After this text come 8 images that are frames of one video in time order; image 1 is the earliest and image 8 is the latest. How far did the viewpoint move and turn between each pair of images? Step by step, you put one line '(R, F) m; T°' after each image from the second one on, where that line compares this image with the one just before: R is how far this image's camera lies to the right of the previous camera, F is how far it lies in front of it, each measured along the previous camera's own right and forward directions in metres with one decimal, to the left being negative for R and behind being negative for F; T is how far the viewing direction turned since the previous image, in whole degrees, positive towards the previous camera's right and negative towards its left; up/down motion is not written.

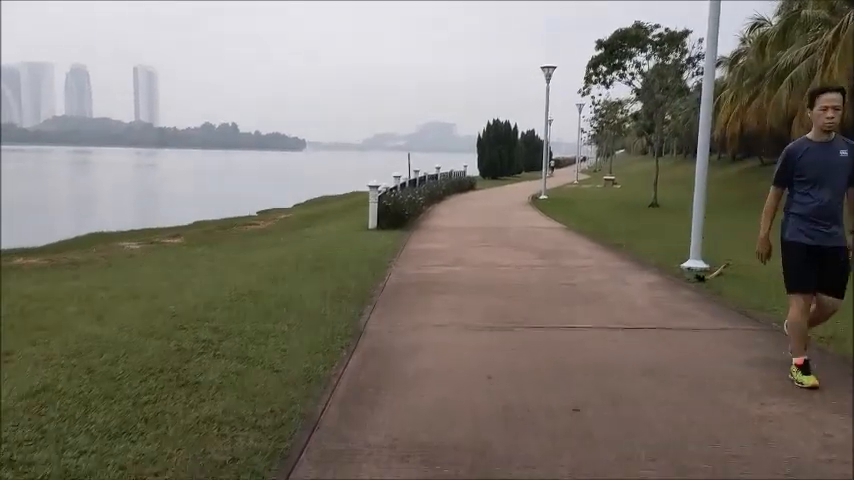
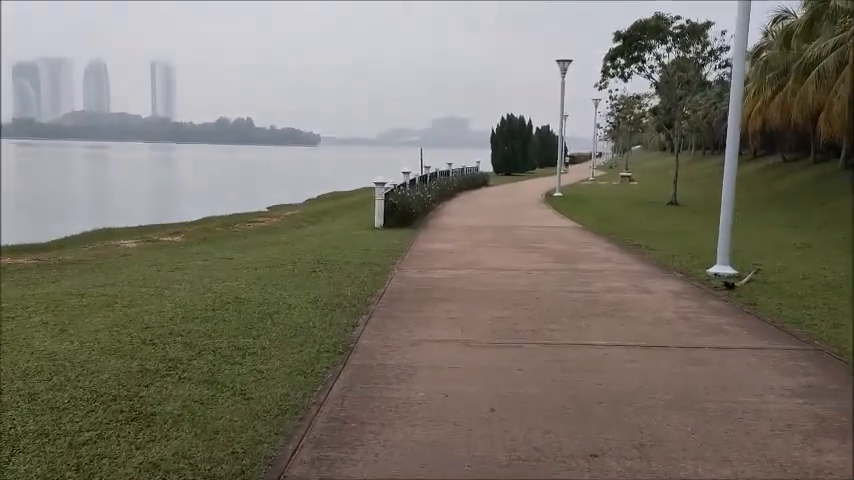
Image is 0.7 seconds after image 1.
(+0.1, +0.7) m; -1°
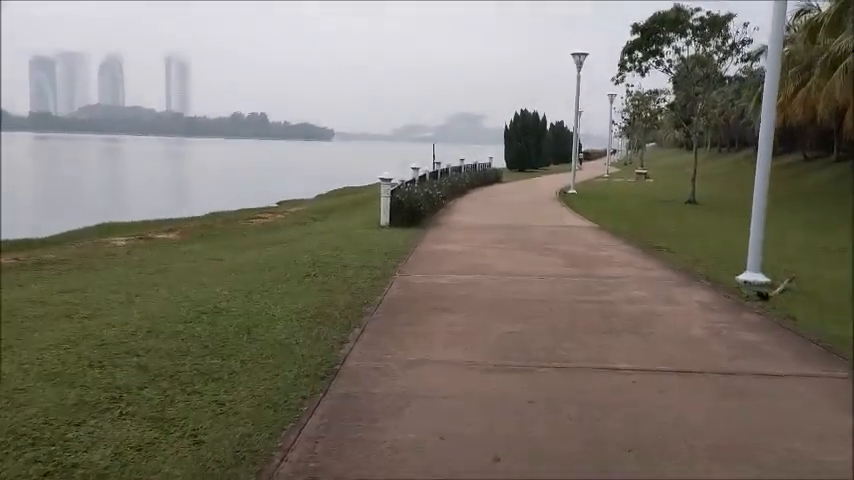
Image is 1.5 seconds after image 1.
(+0.1, +0.8) m; -1°
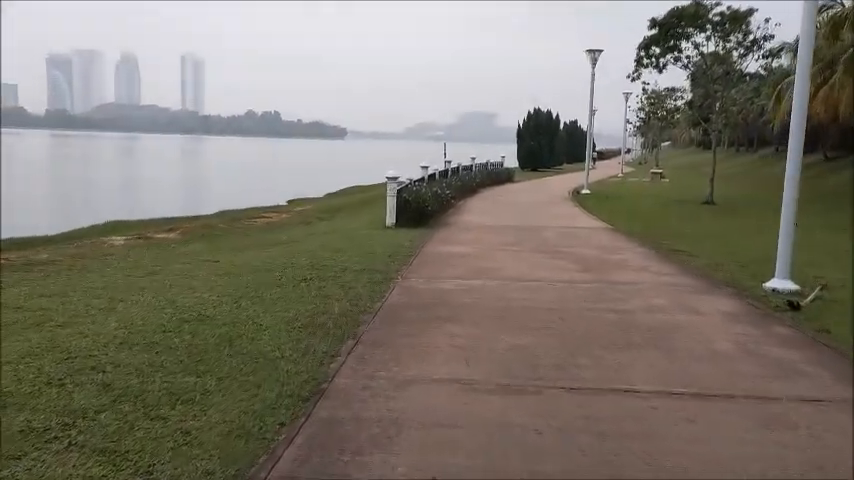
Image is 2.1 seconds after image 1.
(+0.1, +0.5) m; -1°
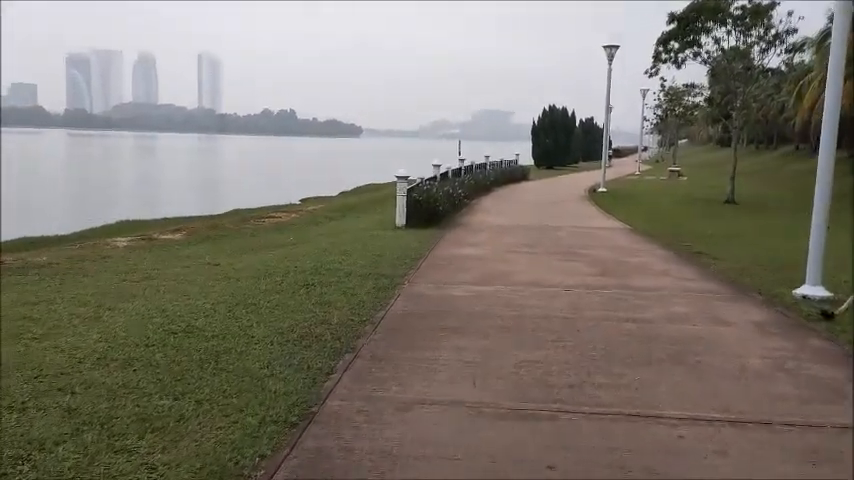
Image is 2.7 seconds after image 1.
(+0.1, +0.4) m; -1°
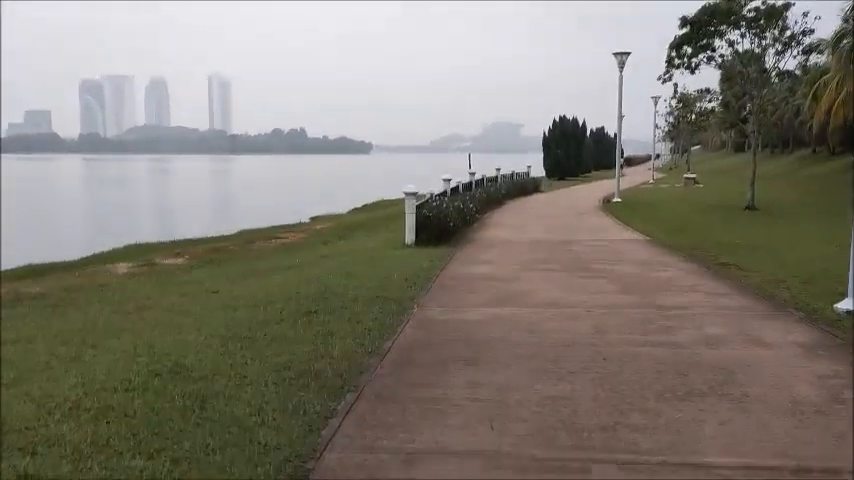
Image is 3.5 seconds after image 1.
(0.0, +0.5) m; -1°
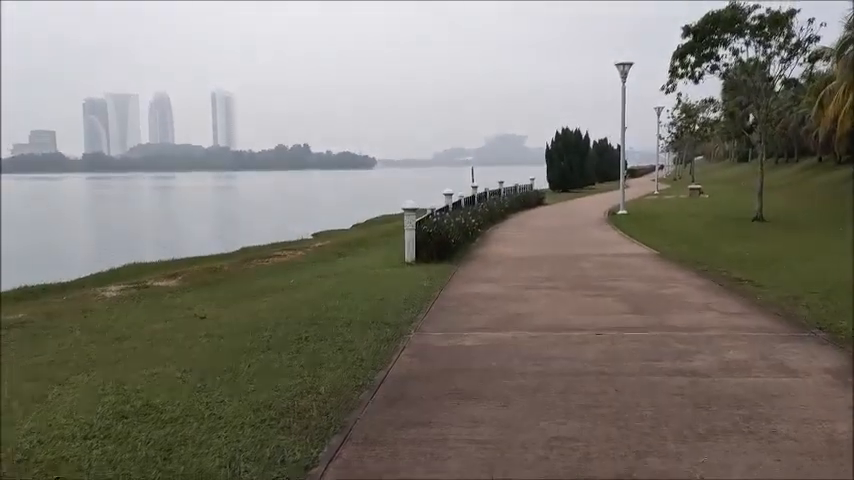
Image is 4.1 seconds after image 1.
(+0.1, +0.4) m; 0°
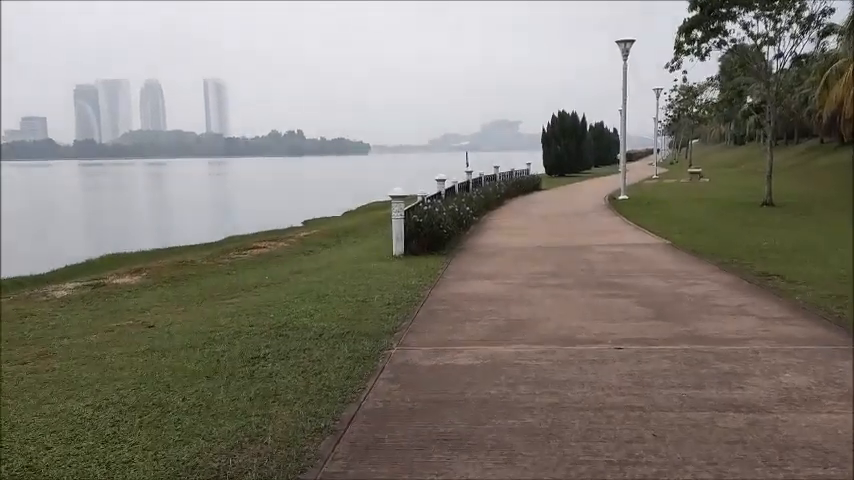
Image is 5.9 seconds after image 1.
(+0.1, +1.2) m; 0°
